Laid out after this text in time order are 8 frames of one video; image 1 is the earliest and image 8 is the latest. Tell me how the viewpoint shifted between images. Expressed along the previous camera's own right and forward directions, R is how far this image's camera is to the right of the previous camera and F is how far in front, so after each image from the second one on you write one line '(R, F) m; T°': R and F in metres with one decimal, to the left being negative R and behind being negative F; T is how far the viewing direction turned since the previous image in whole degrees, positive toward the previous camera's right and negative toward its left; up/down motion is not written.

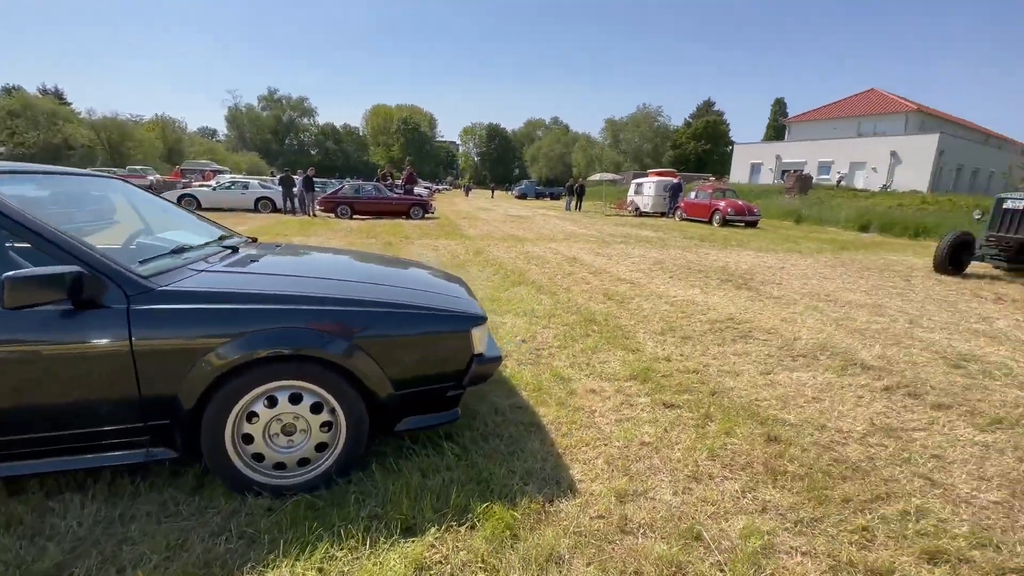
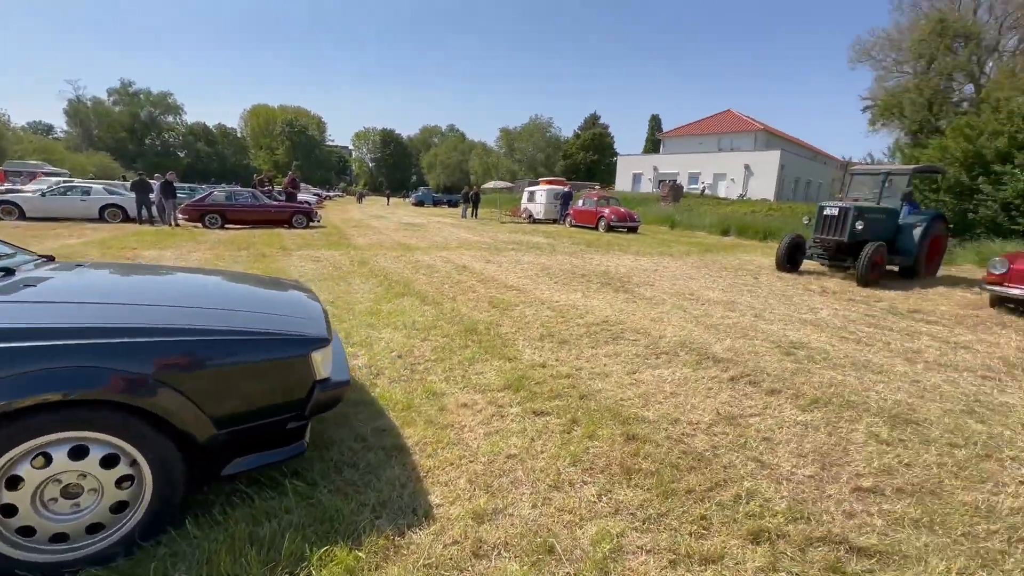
(+0.2, +0.1) m; +12°
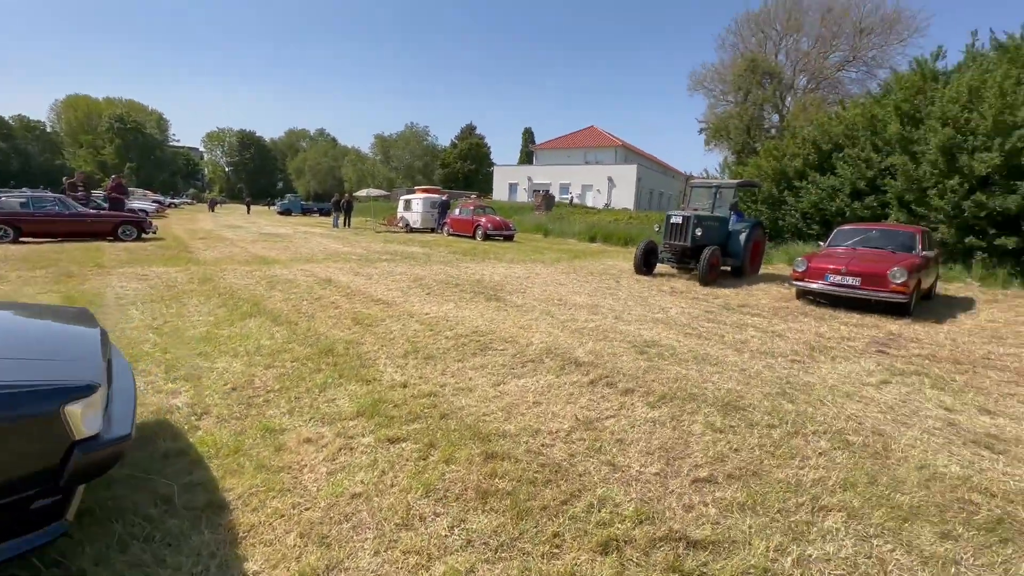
(+0.2, +0.1) m; +14°
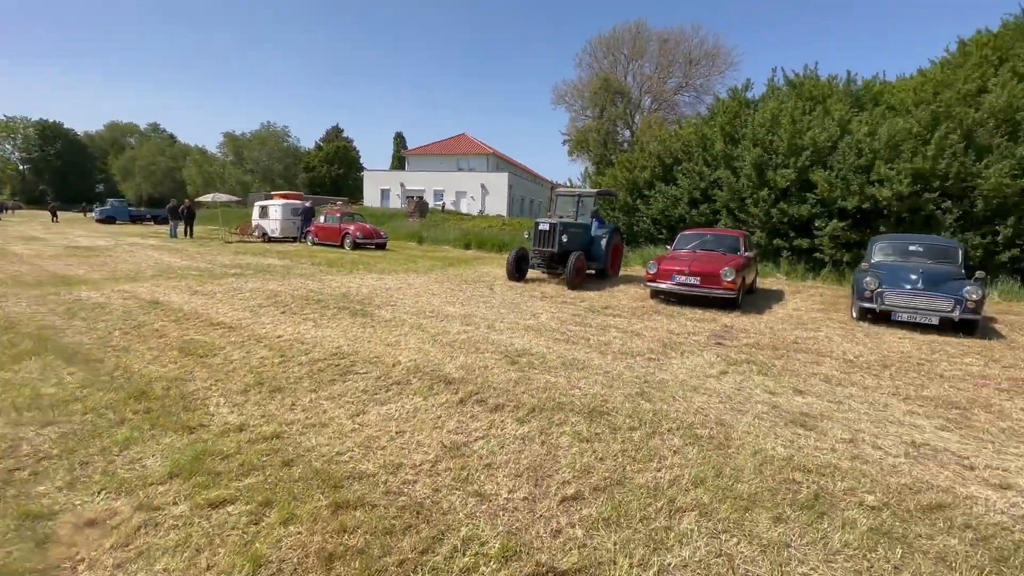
(+0.1, +0.2) m; +15°
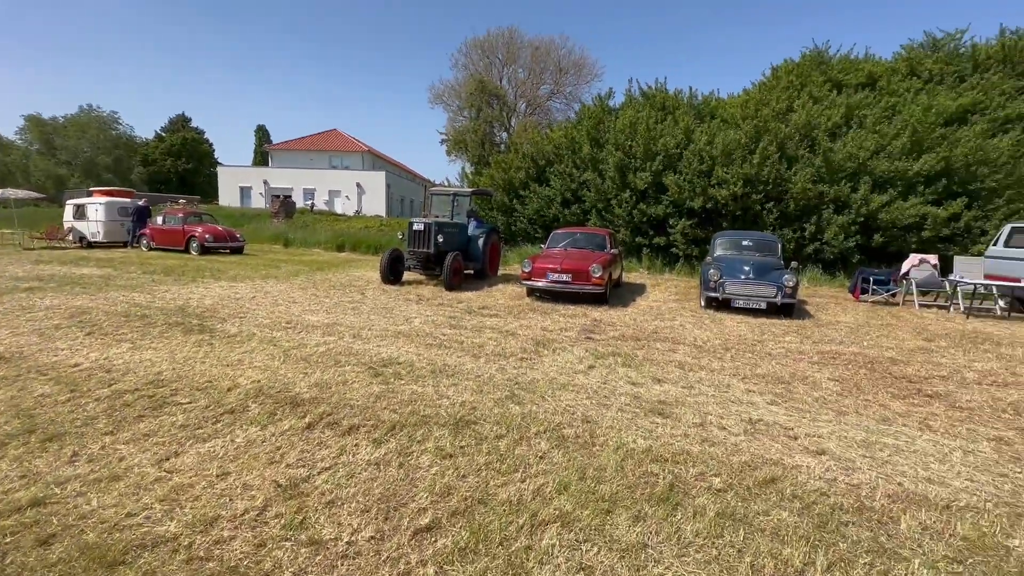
(+0.2, +0.2) m; +14°
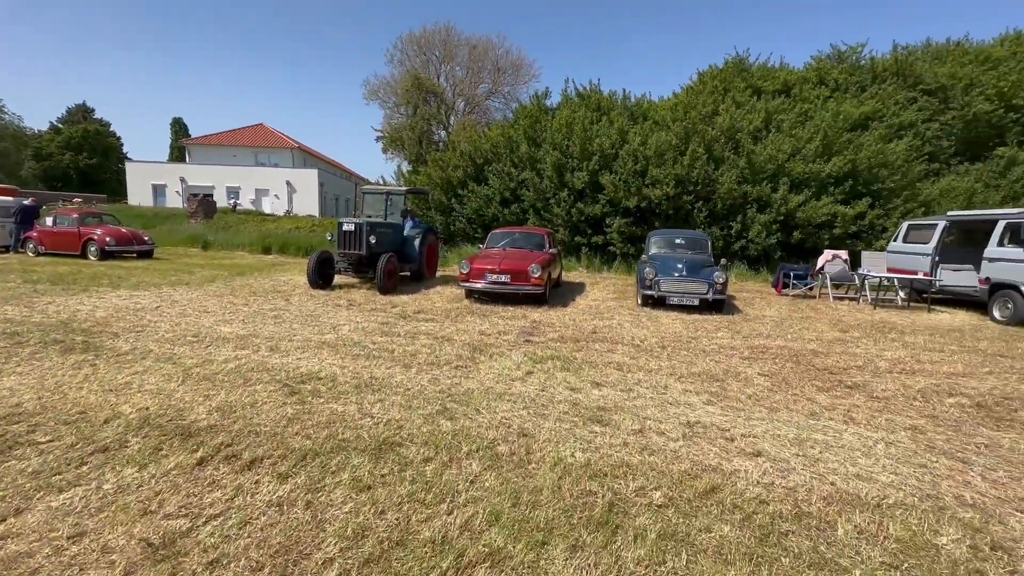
(+0.1, +0.3) m; +7°
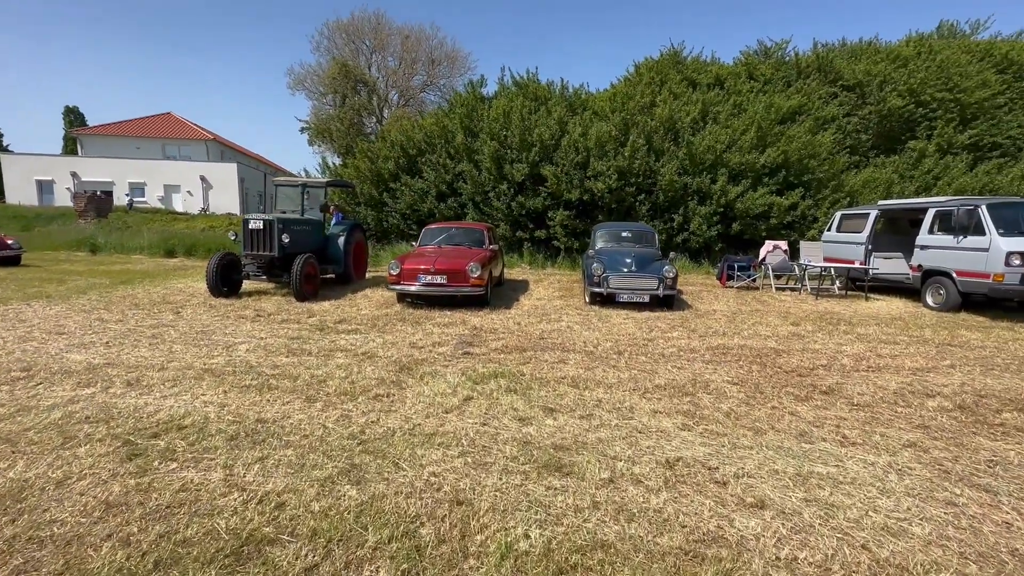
(+0.1, +0.9) m; +7°
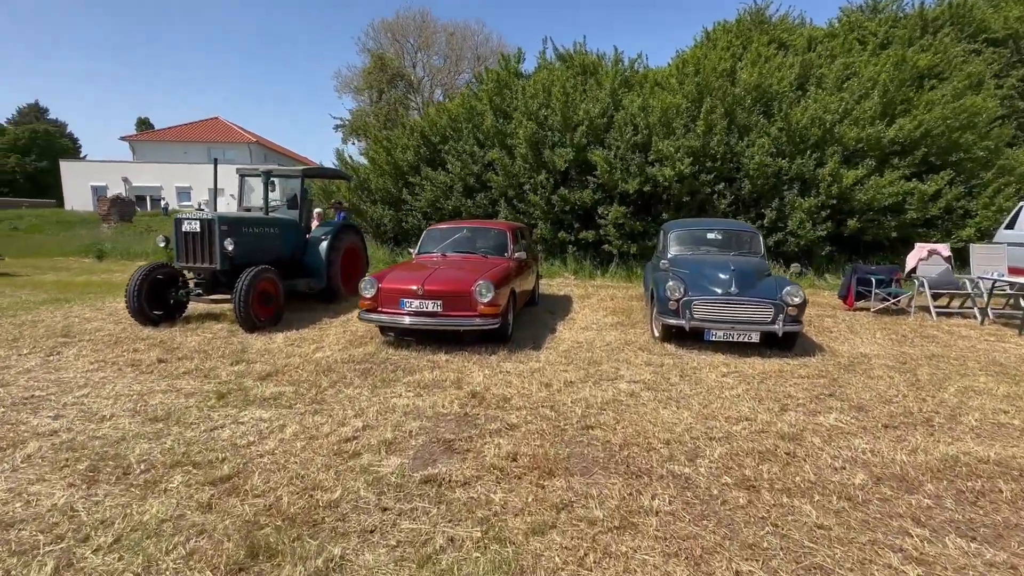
(+0.2, +2.9) m; -6°
